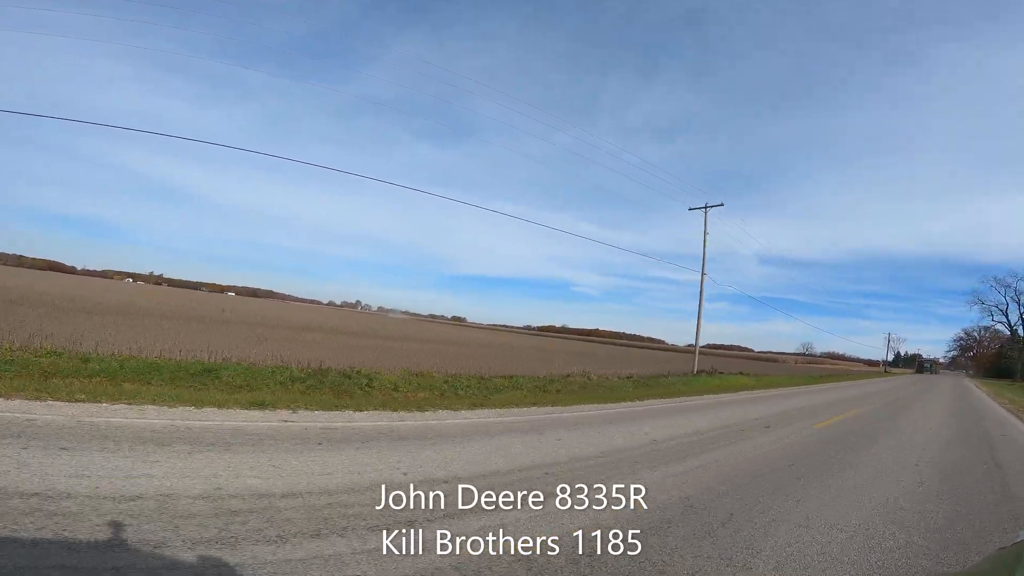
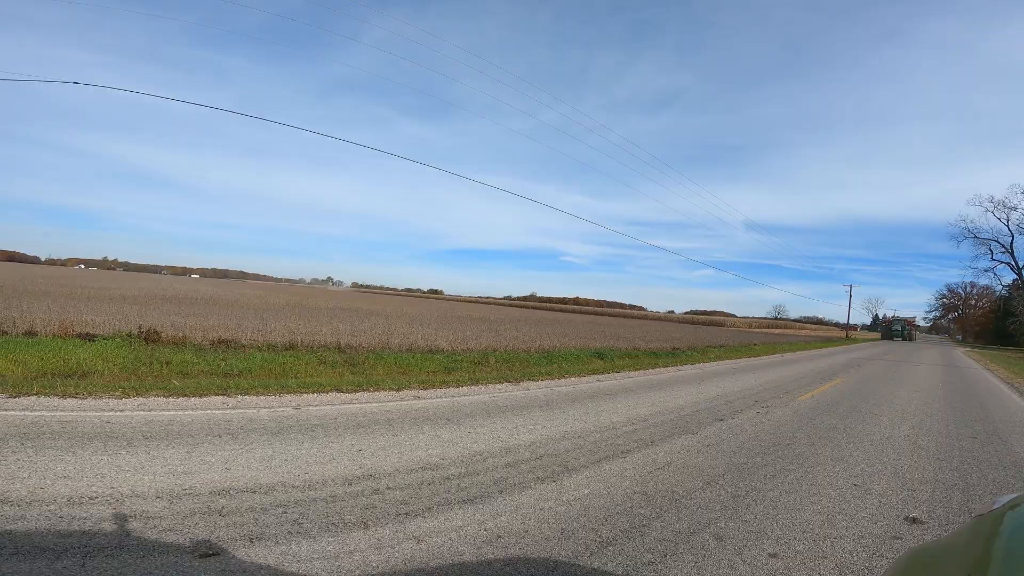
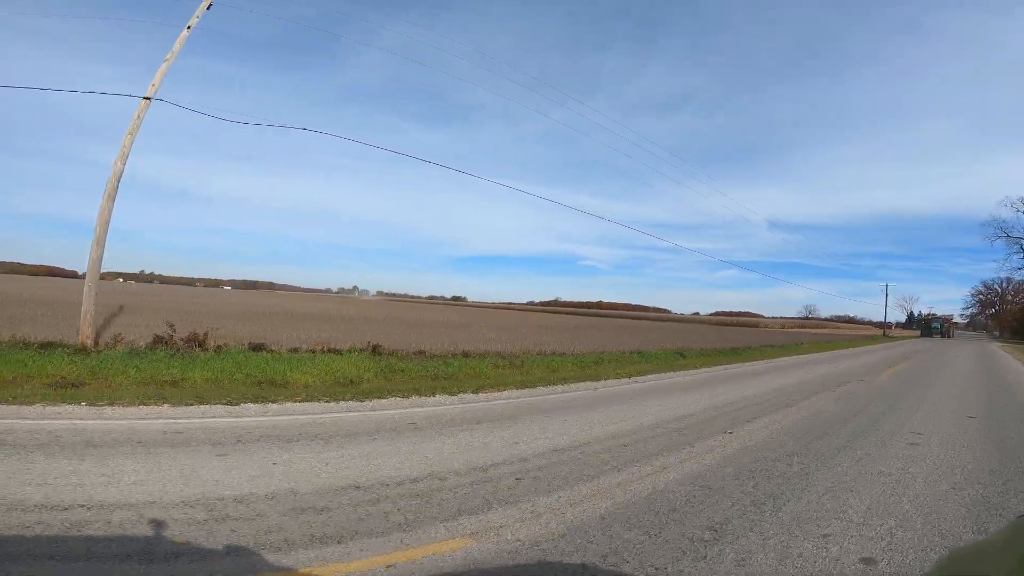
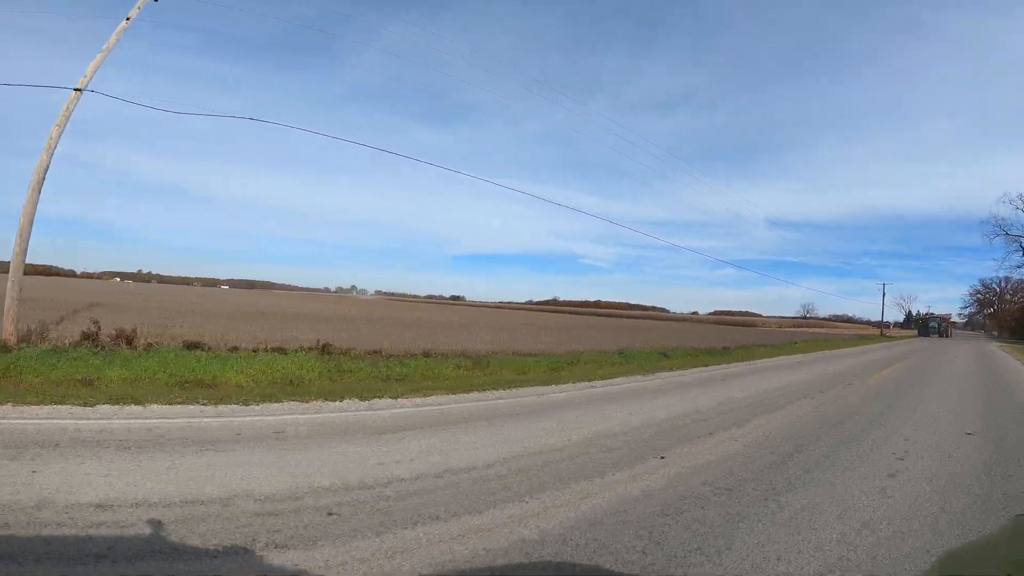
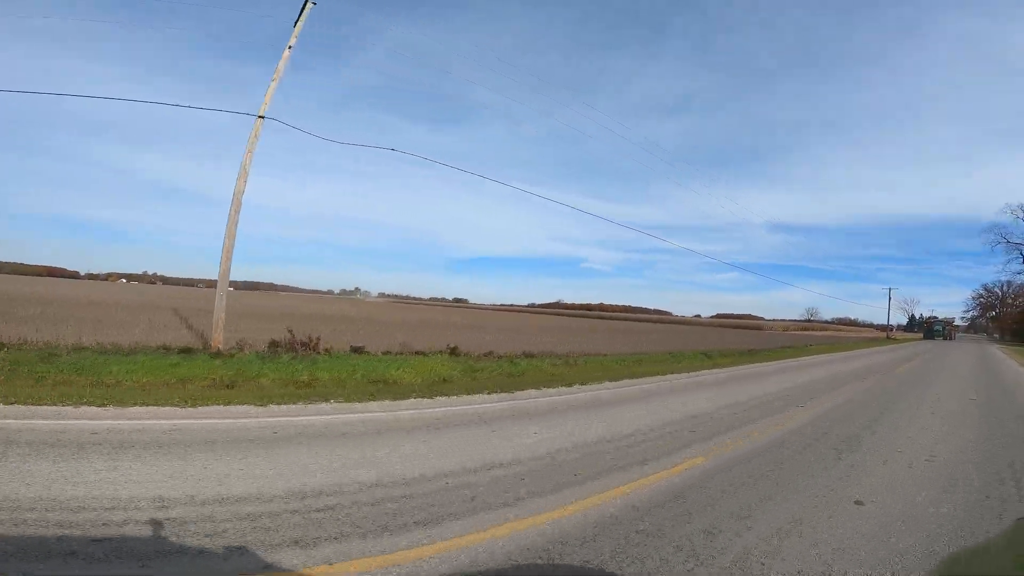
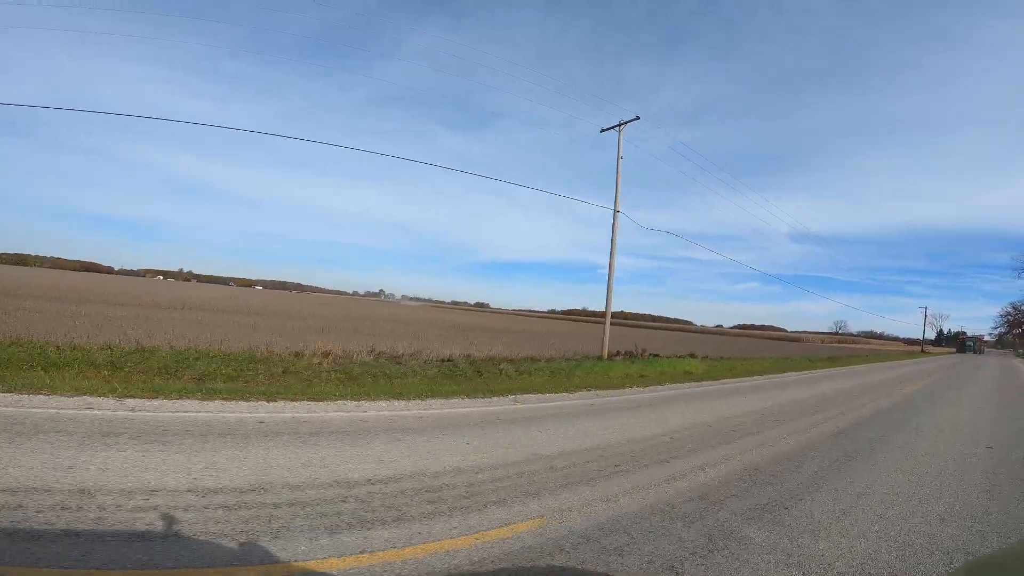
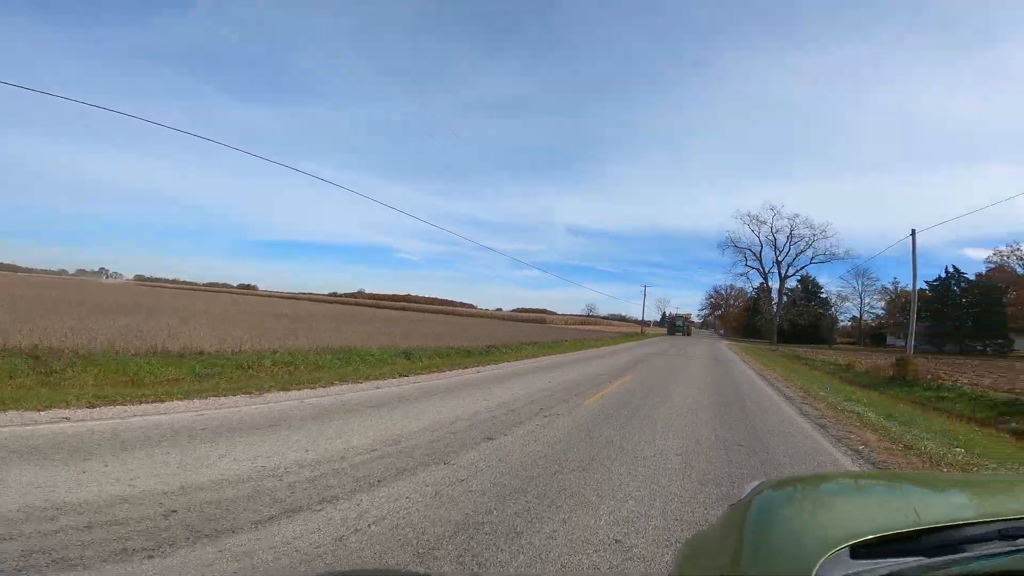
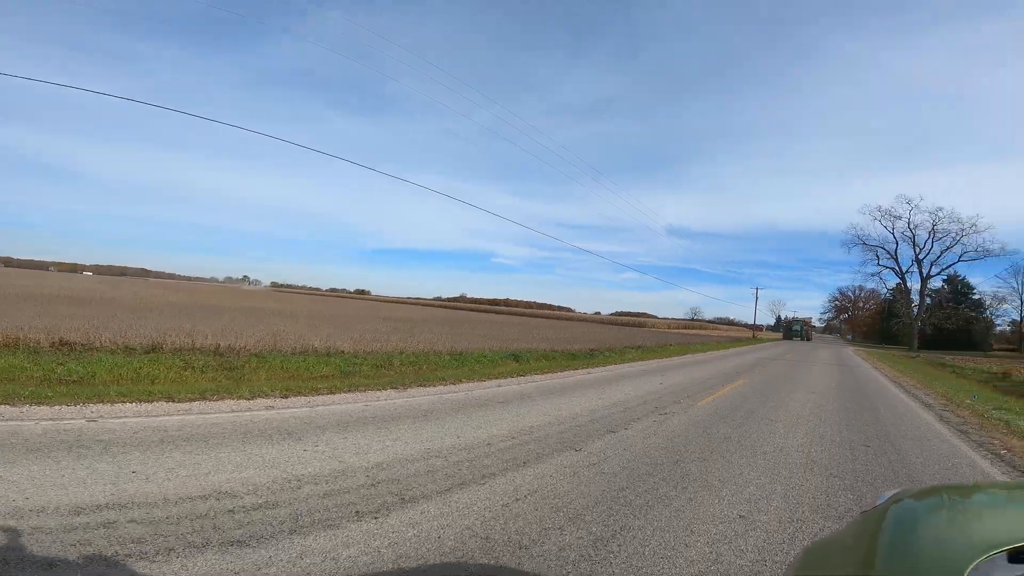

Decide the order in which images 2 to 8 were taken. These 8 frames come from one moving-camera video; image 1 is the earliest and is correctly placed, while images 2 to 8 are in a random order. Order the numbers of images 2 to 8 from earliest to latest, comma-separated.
6, 5, 3, 4, 2, 8, 7
